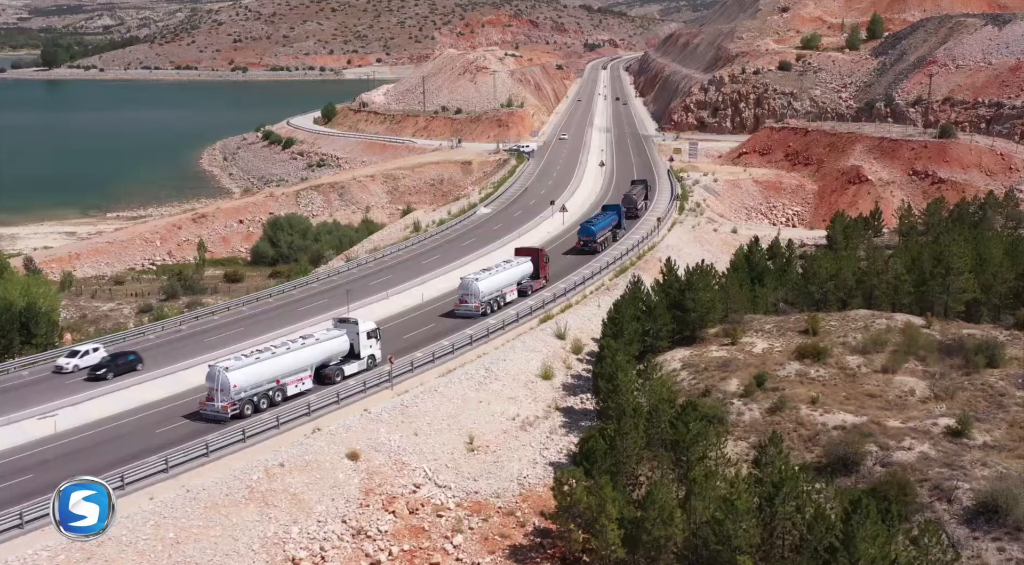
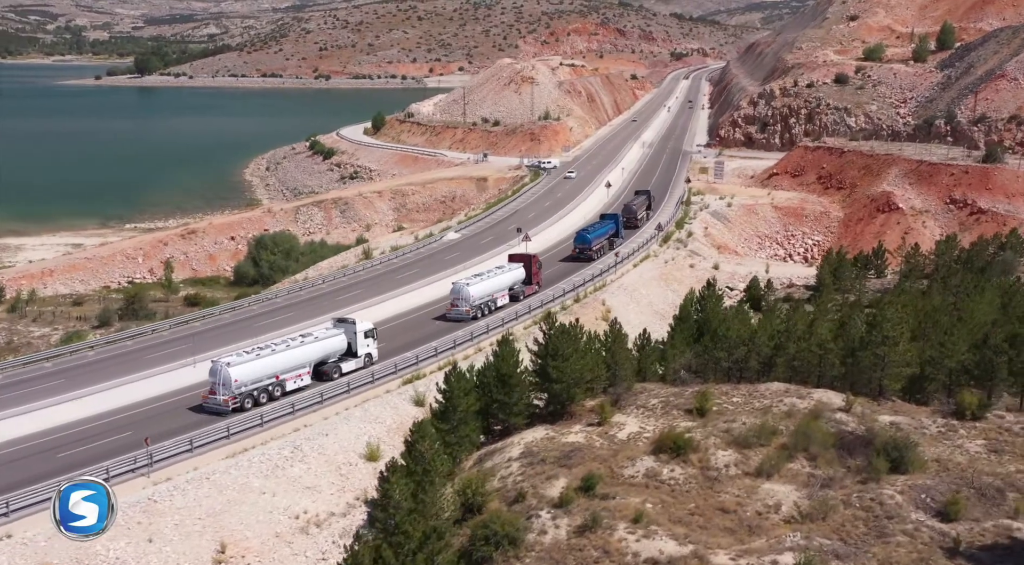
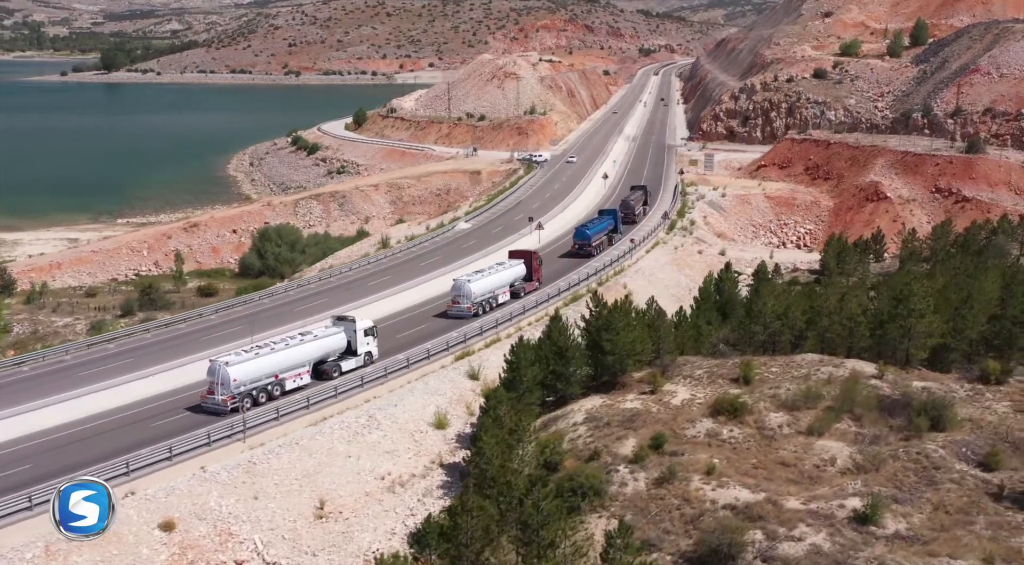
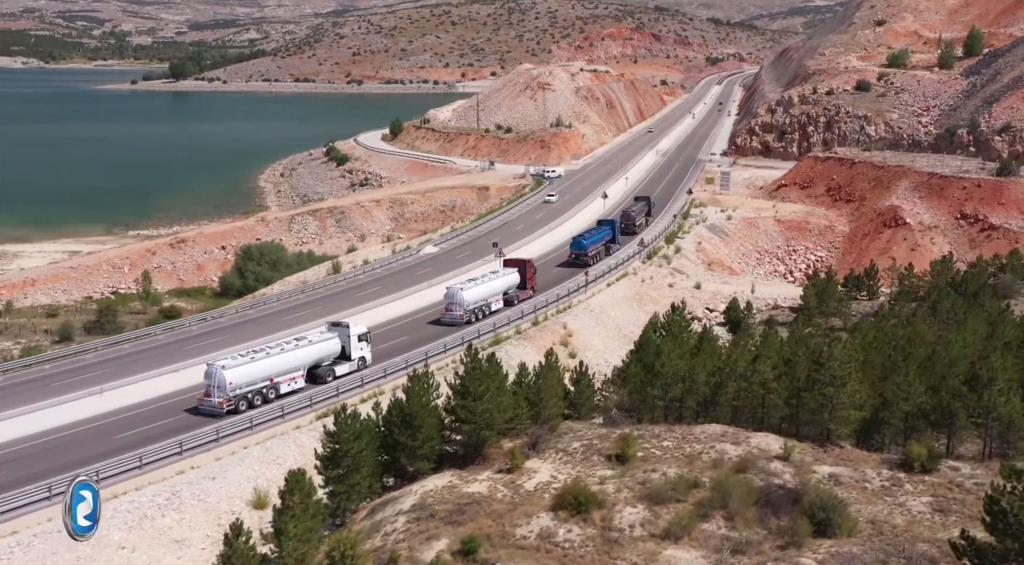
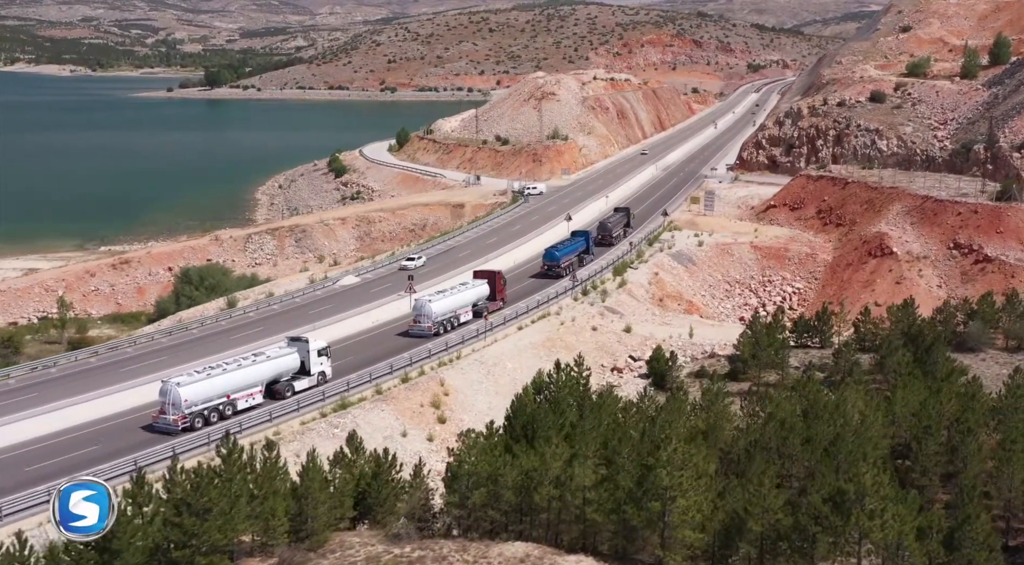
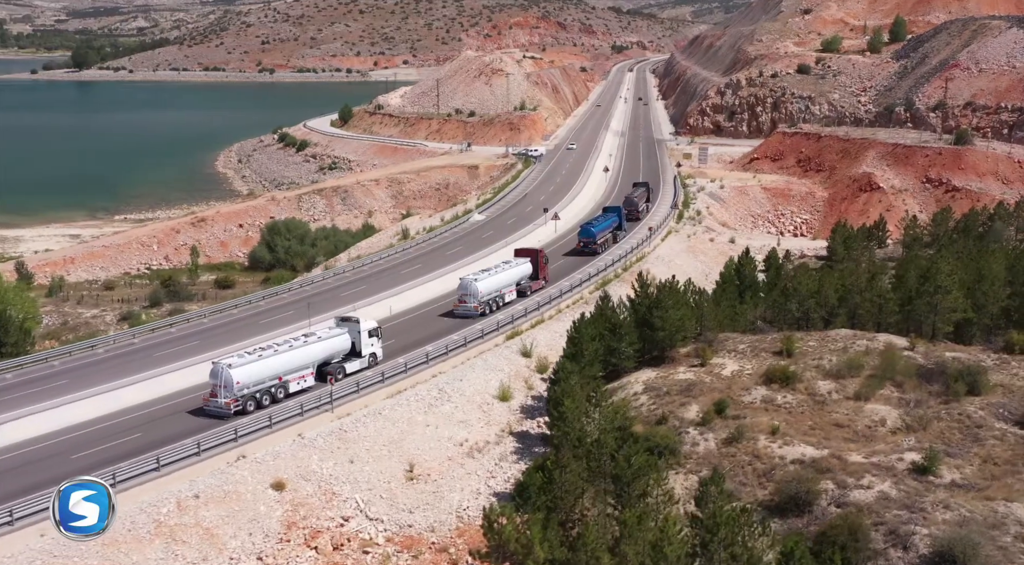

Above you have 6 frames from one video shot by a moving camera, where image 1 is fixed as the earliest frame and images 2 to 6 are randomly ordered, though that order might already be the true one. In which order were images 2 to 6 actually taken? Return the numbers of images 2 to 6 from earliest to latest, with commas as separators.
6, 3, 2, 4, 5
